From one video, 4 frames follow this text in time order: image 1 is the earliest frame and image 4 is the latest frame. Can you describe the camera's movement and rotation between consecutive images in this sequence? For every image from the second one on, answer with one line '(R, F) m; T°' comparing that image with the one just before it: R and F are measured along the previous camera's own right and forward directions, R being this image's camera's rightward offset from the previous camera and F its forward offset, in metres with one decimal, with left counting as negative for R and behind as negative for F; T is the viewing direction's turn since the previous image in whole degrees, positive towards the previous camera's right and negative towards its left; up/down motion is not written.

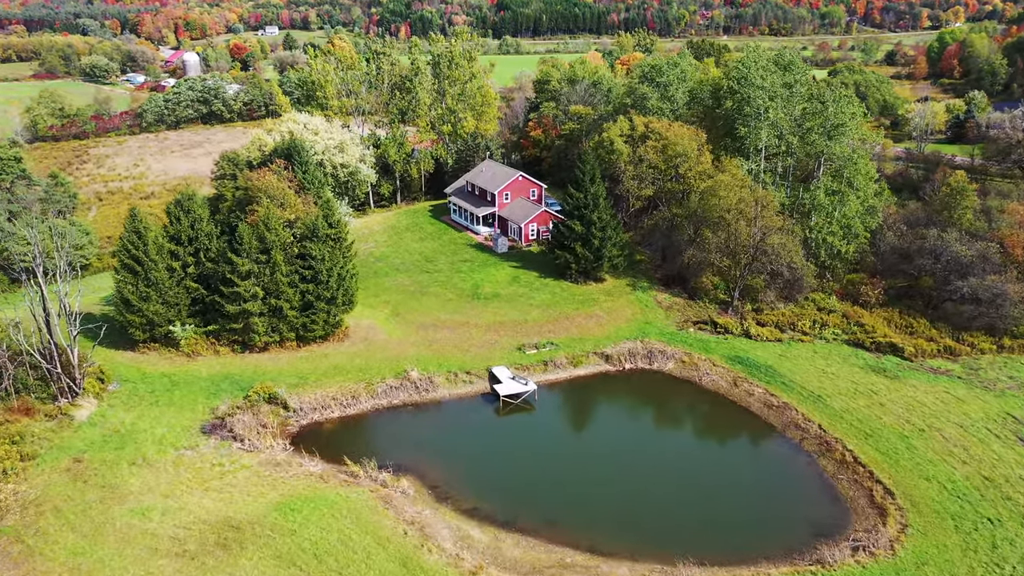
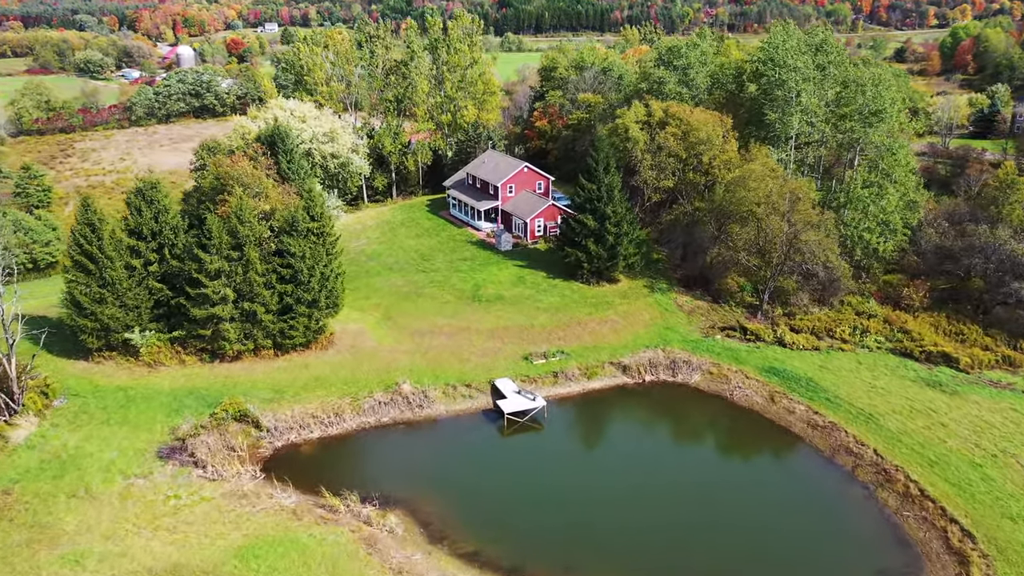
(-0.3, +5.4) m; 0°
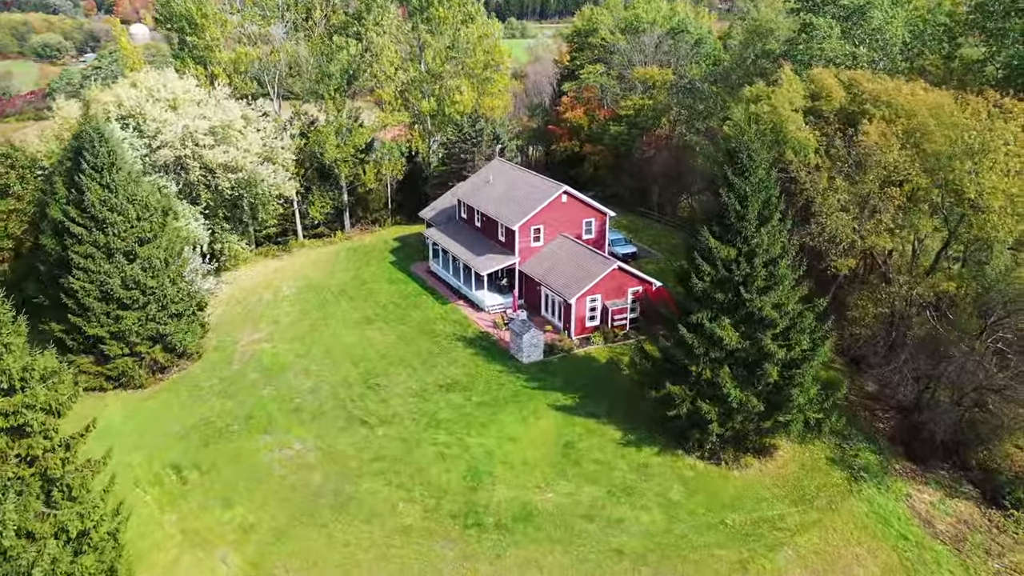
(-1.2, +27.4) m; 0°
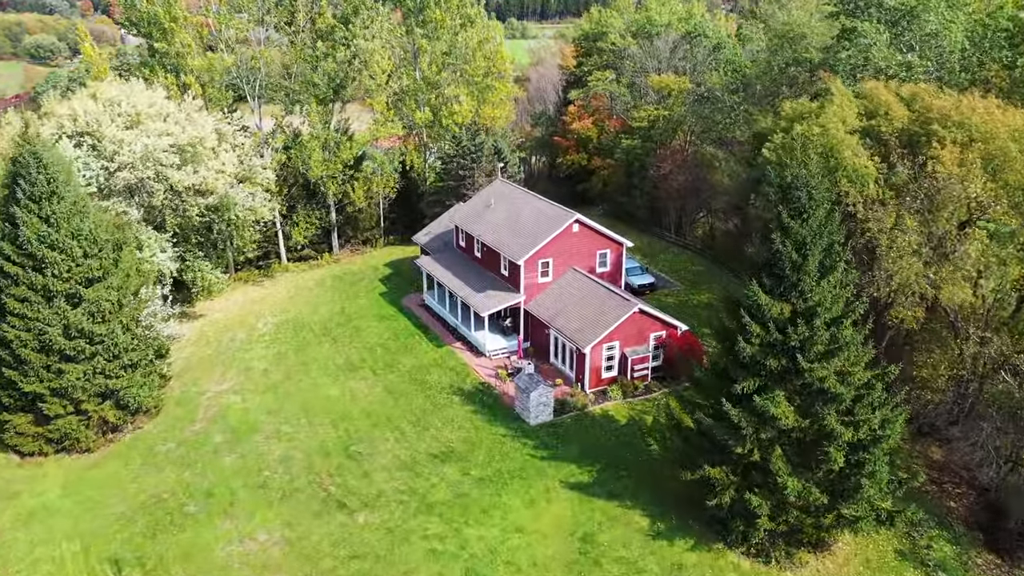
(-0.2, +4.0) m; 0°
